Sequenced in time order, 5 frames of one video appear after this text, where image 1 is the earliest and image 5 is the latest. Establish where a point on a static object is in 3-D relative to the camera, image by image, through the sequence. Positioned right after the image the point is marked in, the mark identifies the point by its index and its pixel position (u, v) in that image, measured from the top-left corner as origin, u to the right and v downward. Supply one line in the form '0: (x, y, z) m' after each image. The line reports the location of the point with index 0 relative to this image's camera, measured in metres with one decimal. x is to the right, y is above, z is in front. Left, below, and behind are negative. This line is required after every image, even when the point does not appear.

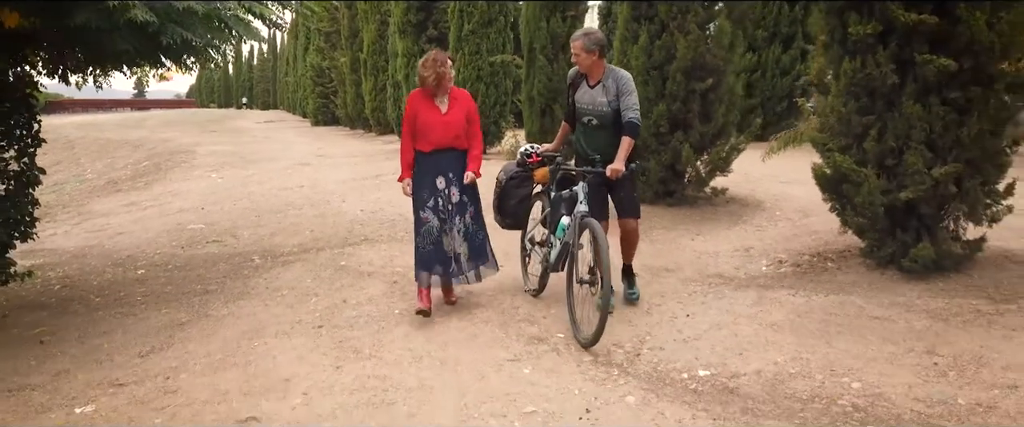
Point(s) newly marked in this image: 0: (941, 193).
0: (+2.7, +0.1, +4.7) m
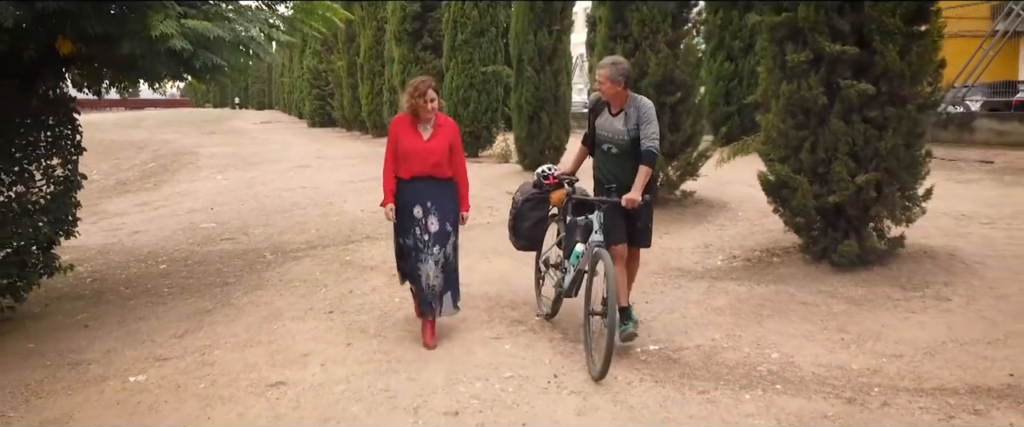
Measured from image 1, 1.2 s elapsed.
0: (+2.6, +0.1, +5.4) m
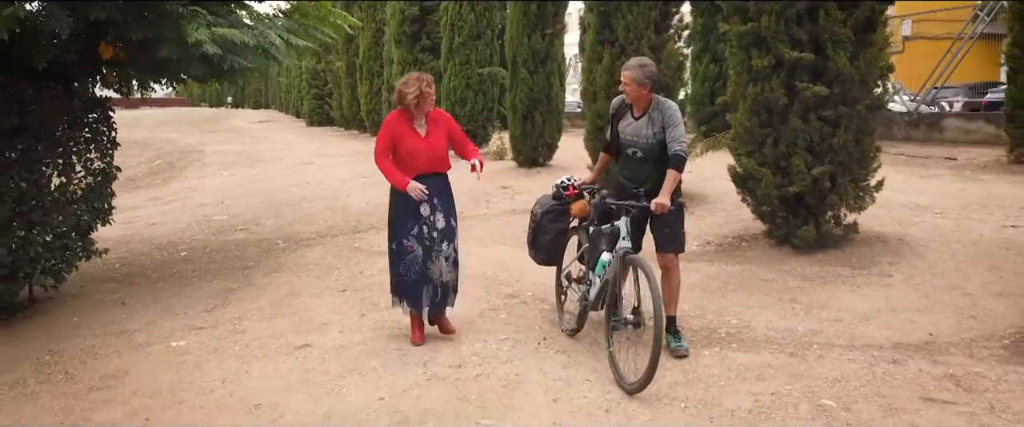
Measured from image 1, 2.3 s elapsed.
0: (+2.6, +0.2, +6.1) m
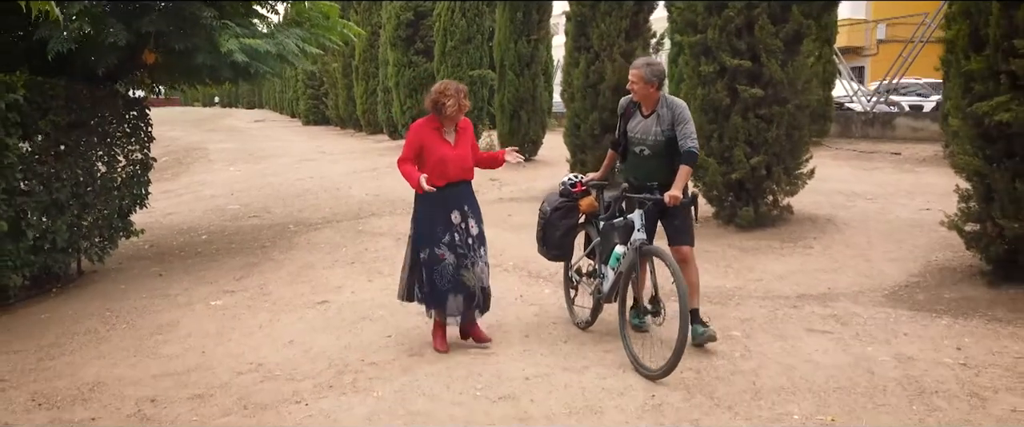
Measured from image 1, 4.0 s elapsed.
0: (+2.4, +0.4, +7.2) m
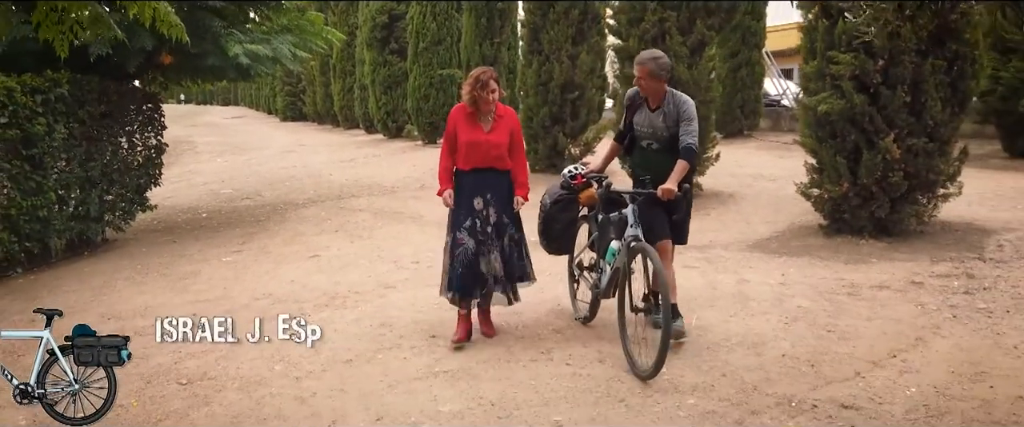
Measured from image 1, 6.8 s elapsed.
0: (+1.9, +0.7, +8.8) m
